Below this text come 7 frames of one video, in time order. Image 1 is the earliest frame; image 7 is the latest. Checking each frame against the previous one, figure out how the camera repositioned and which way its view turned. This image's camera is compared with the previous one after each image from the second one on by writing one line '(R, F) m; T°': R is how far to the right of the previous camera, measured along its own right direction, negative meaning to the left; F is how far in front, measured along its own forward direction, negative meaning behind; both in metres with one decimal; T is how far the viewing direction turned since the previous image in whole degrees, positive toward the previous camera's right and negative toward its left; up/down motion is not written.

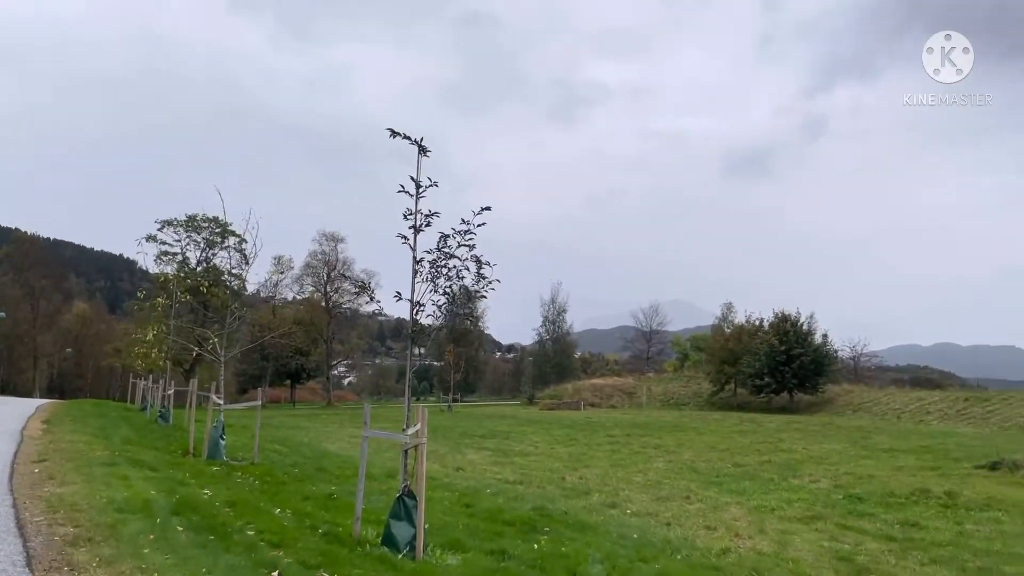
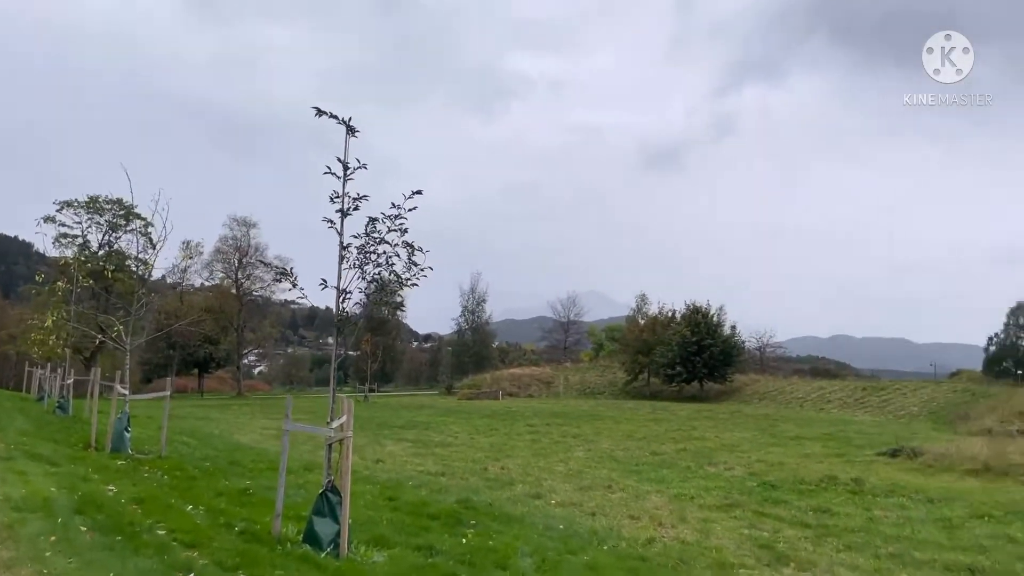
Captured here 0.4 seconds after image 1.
(-0.1, +0.2) m; +6°
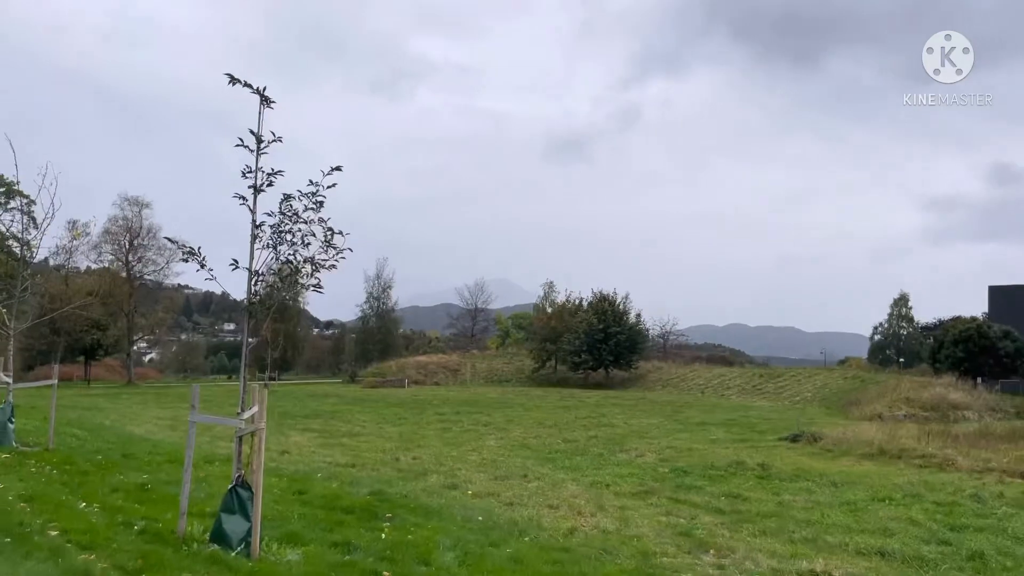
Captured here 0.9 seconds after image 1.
(-0.2, +0.3) m; +6°
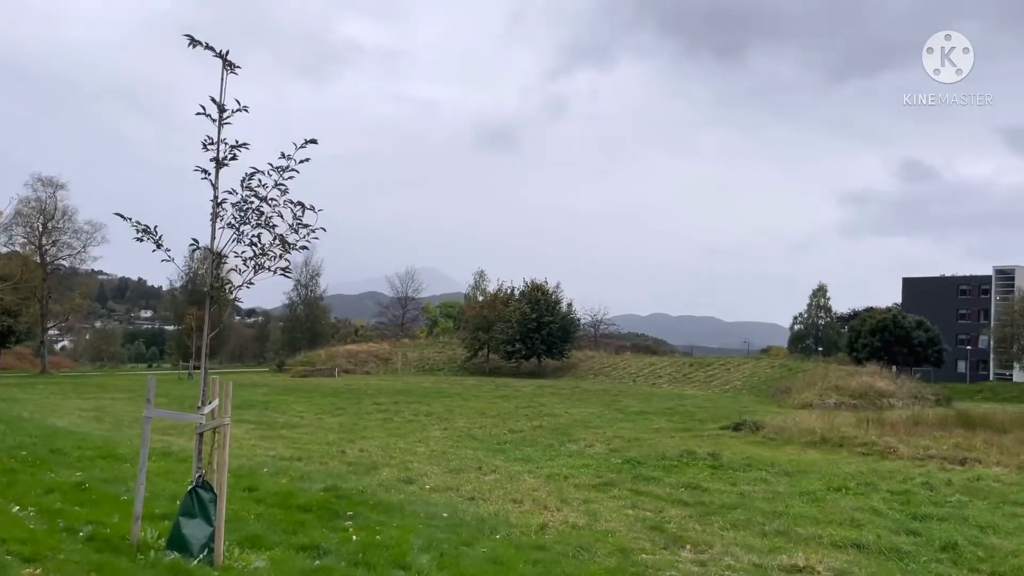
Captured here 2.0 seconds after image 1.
(-0.5, +0.5) m; +5°
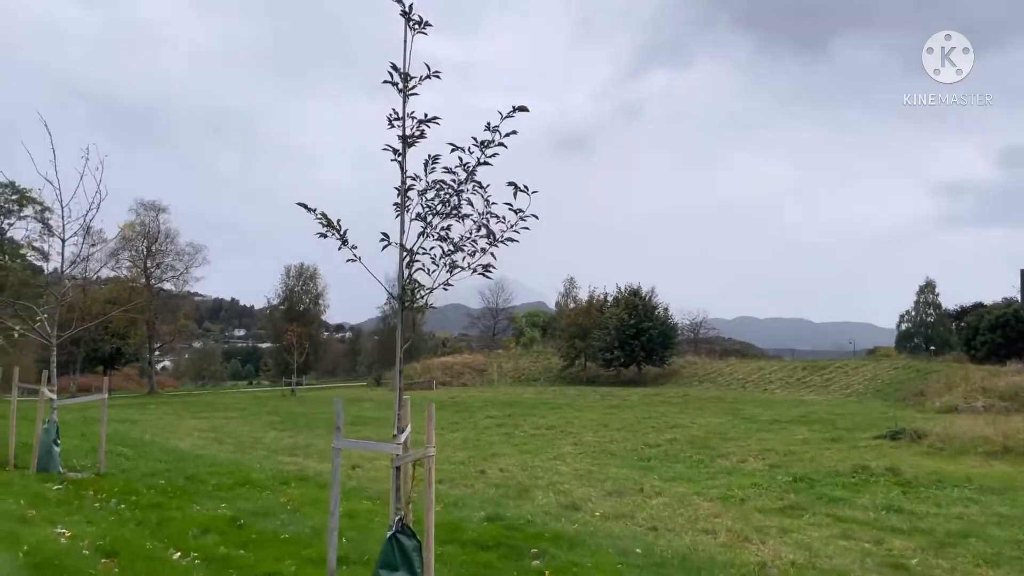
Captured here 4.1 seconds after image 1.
(-1.2, +1.2) m; -5°
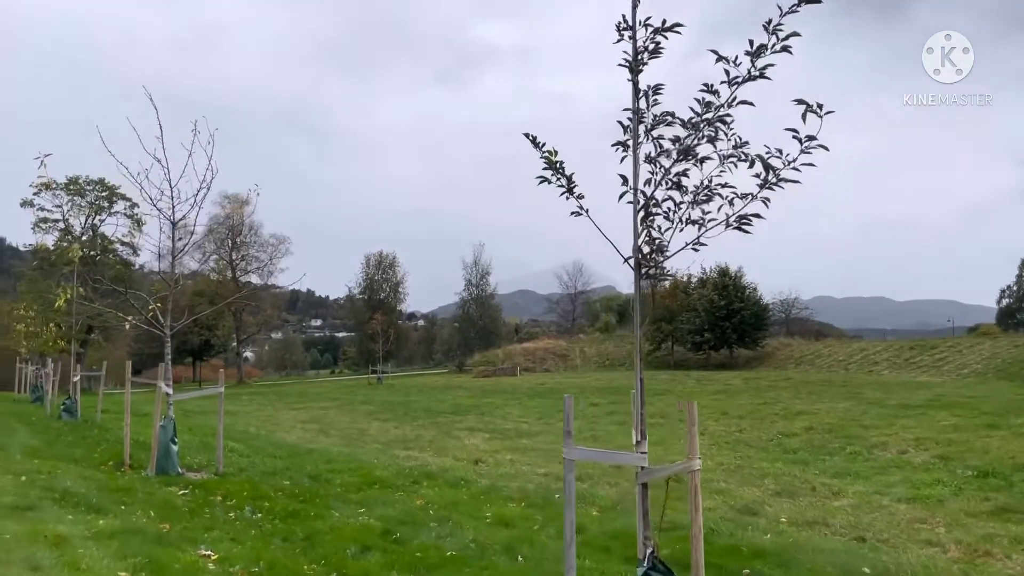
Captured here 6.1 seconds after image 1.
(-1.1, +1.3) m; -5°
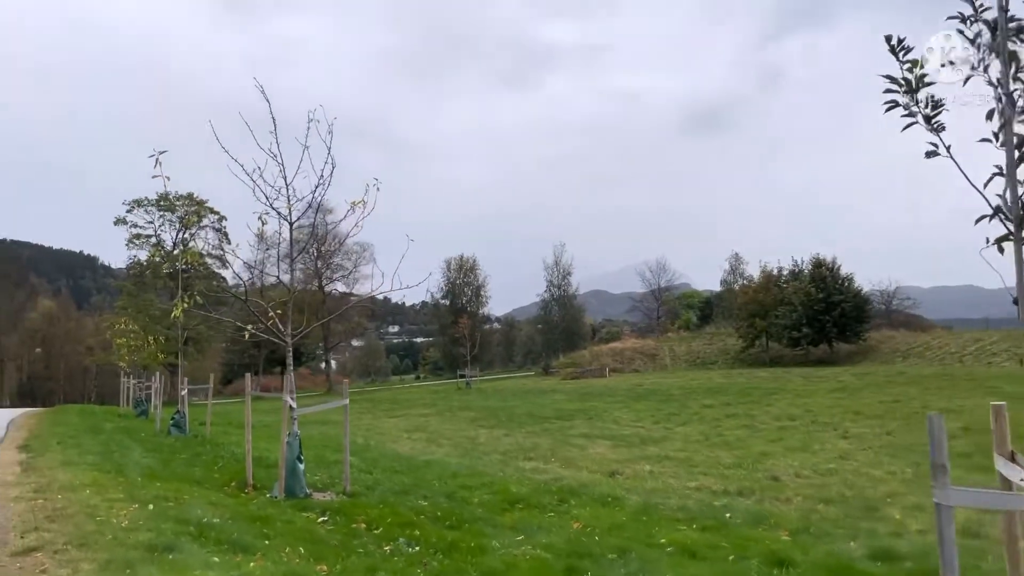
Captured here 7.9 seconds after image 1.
(-0.9, +1.1) m; -5°
